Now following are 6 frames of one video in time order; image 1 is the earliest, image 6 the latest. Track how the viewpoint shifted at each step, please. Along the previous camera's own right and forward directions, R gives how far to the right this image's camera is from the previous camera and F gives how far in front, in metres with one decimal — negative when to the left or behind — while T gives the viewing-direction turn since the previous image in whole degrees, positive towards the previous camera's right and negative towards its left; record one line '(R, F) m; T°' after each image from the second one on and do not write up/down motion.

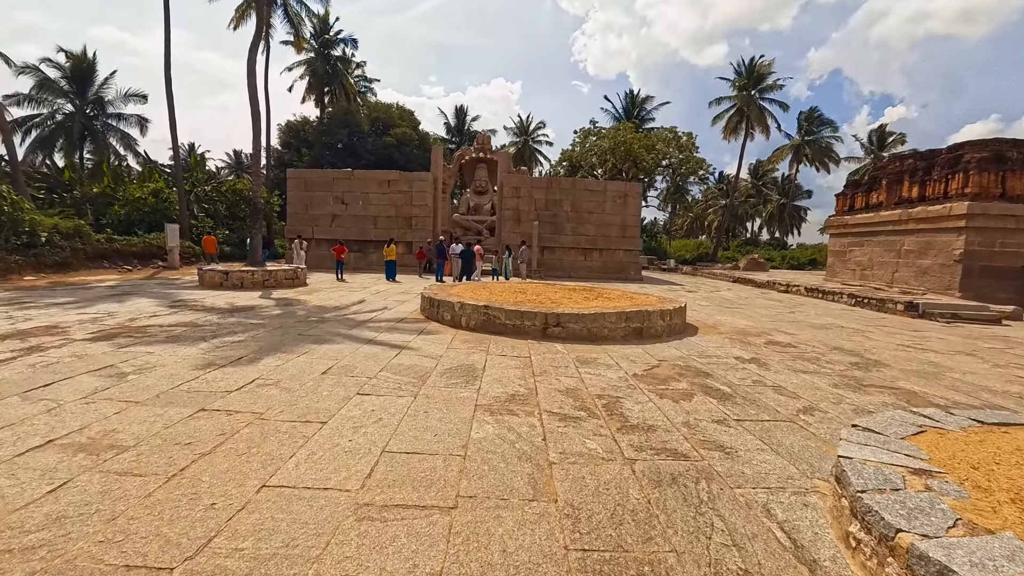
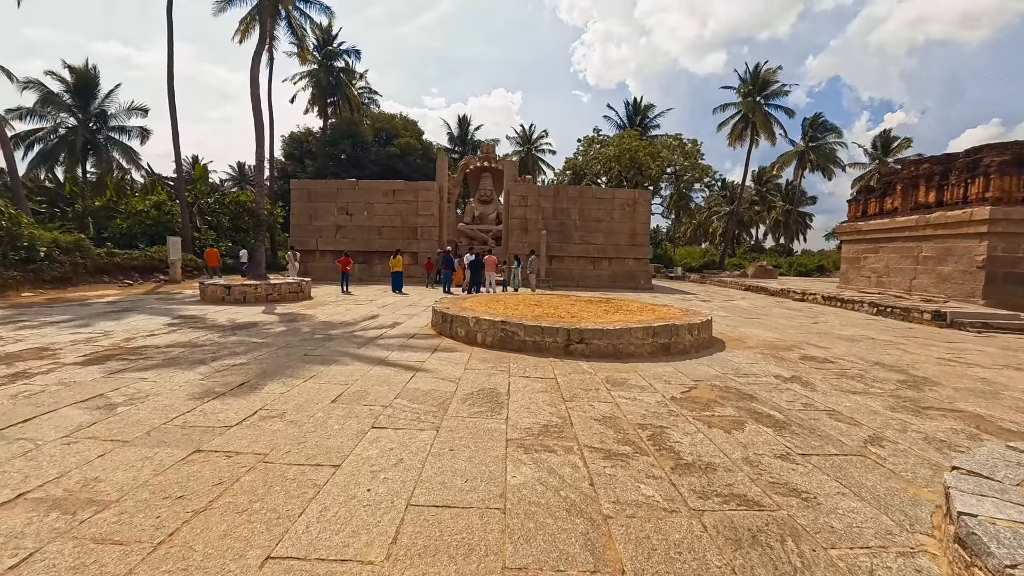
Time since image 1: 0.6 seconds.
(-0.2, +0.4) m; 0°
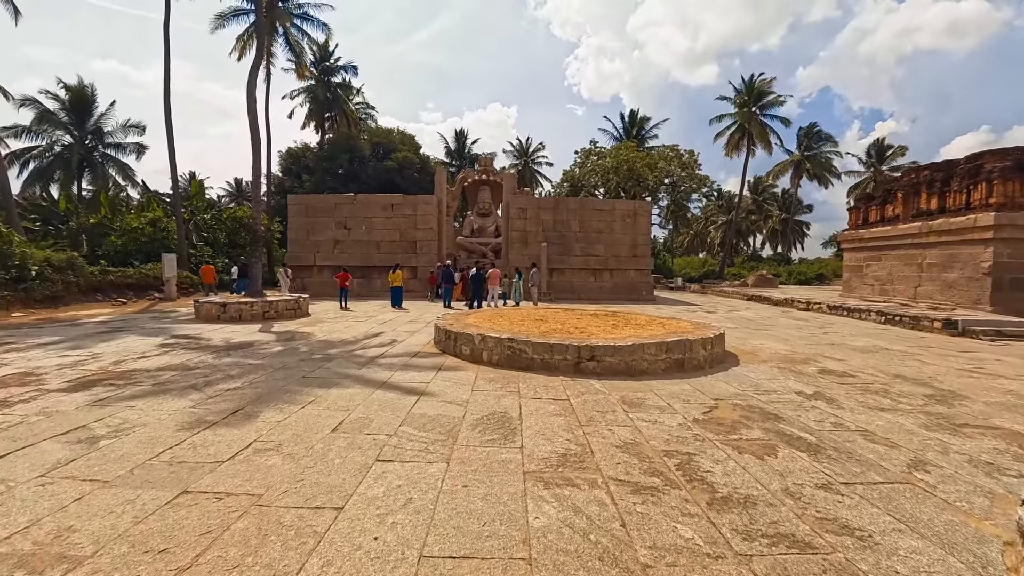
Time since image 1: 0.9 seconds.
(-0.1, +0.2) m; 0°
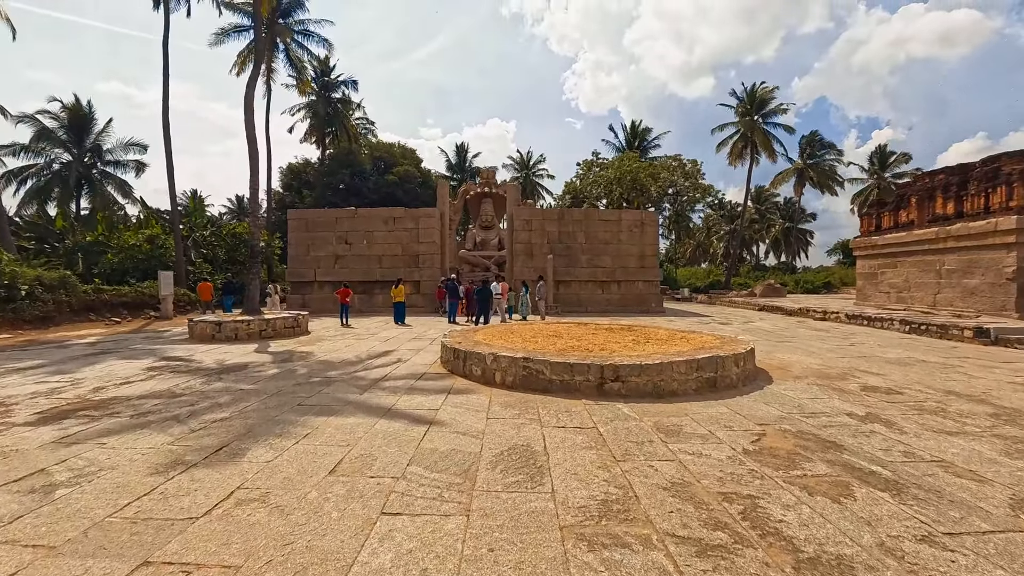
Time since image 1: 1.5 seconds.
(-0.2, +0.5) m; 0°
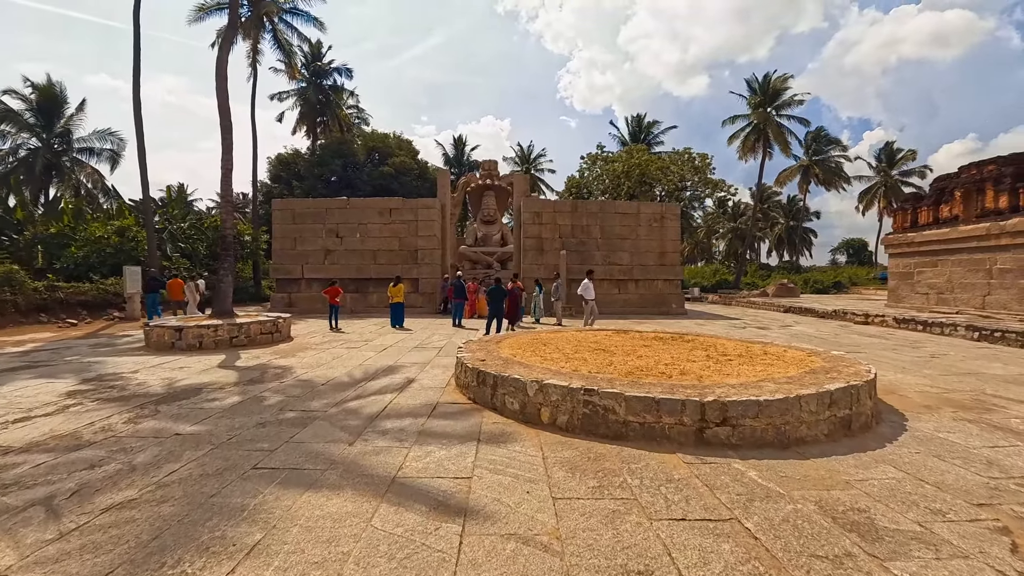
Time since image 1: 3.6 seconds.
(-0.5, +1.6) m; +1°
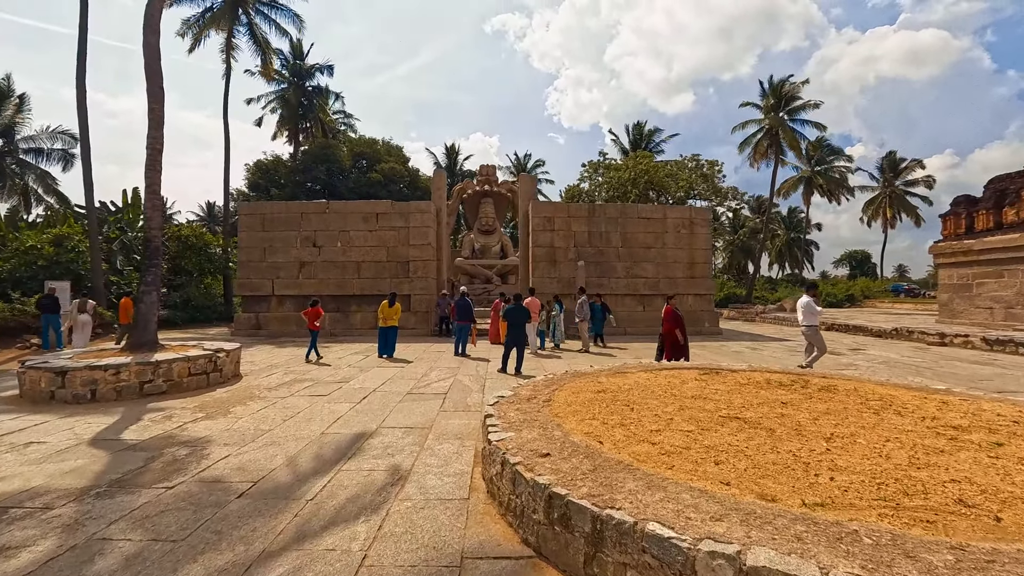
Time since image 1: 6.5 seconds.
(-0.6, +2.3) m; +1°
